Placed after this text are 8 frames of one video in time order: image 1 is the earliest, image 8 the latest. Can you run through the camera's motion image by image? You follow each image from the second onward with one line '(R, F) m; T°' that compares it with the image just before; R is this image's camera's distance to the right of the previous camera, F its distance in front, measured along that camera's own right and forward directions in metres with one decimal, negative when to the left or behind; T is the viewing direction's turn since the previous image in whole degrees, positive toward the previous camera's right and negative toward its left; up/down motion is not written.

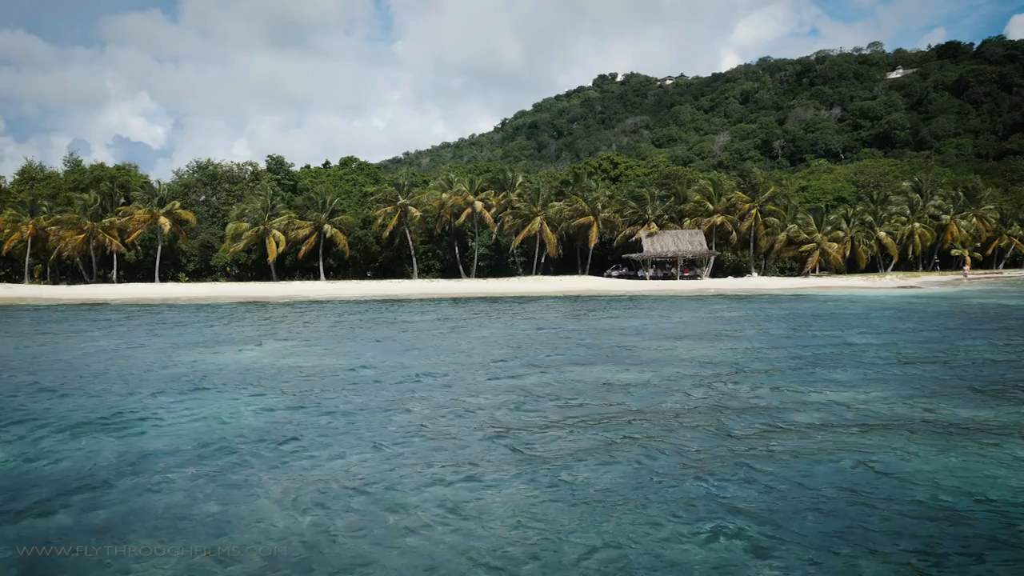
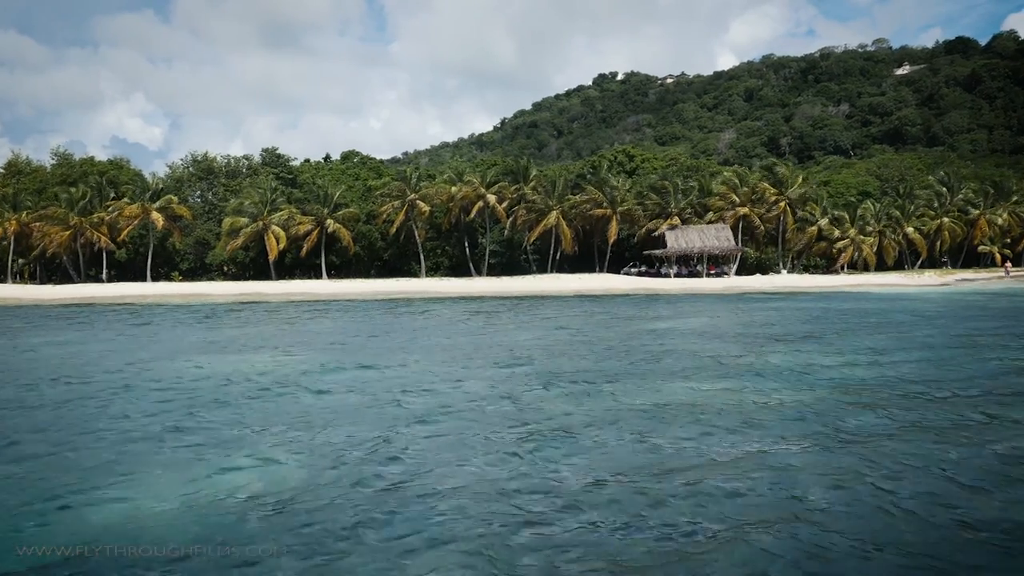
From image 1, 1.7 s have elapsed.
(-1.0, +2.6) m; 0°
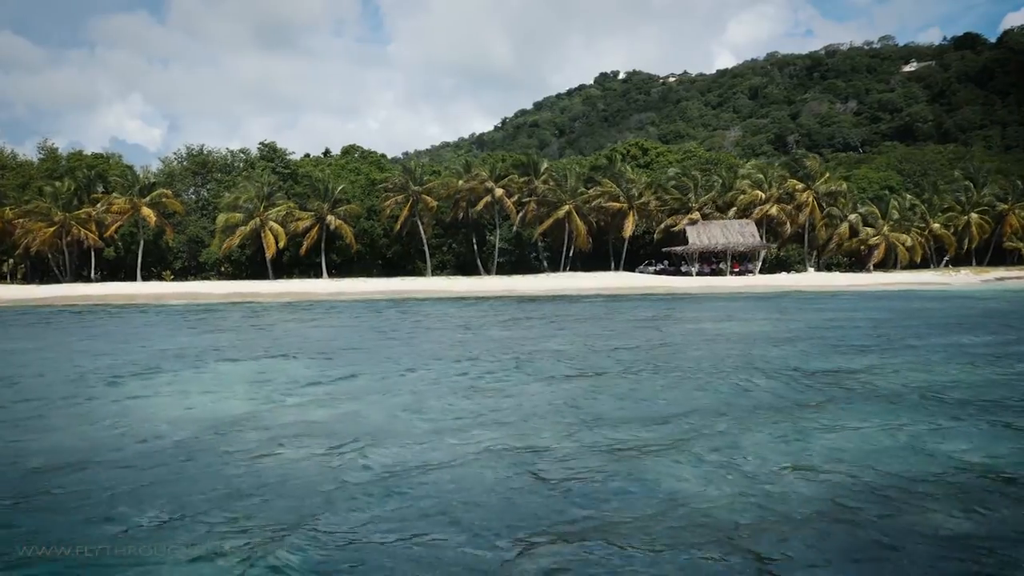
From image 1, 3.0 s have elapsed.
(-0.6, +2.4) m; 0°
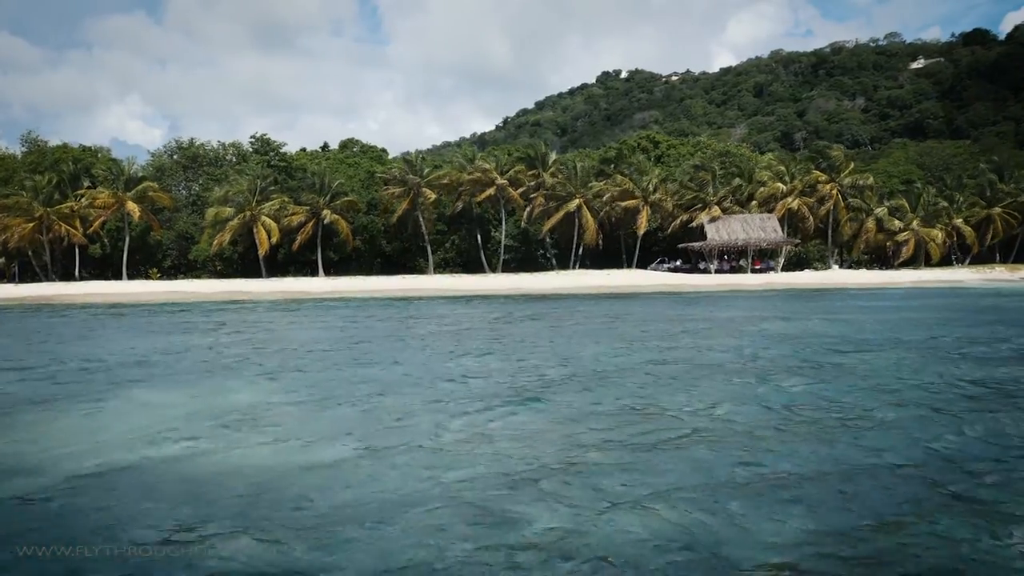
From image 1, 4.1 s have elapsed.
(-0.3, +2.2) m; 0°
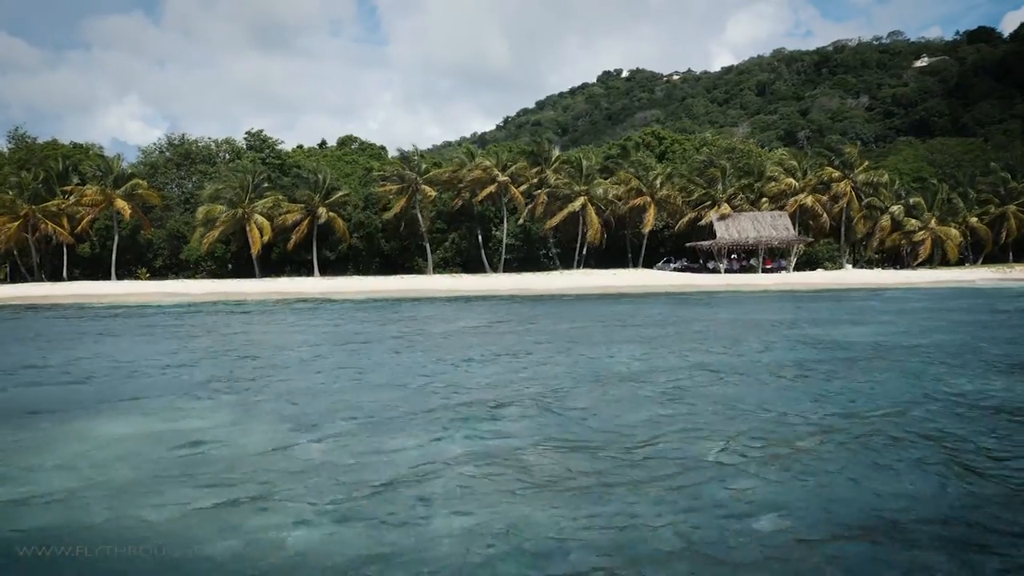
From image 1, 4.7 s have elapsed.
(-0.1, +1.3) m; 0°
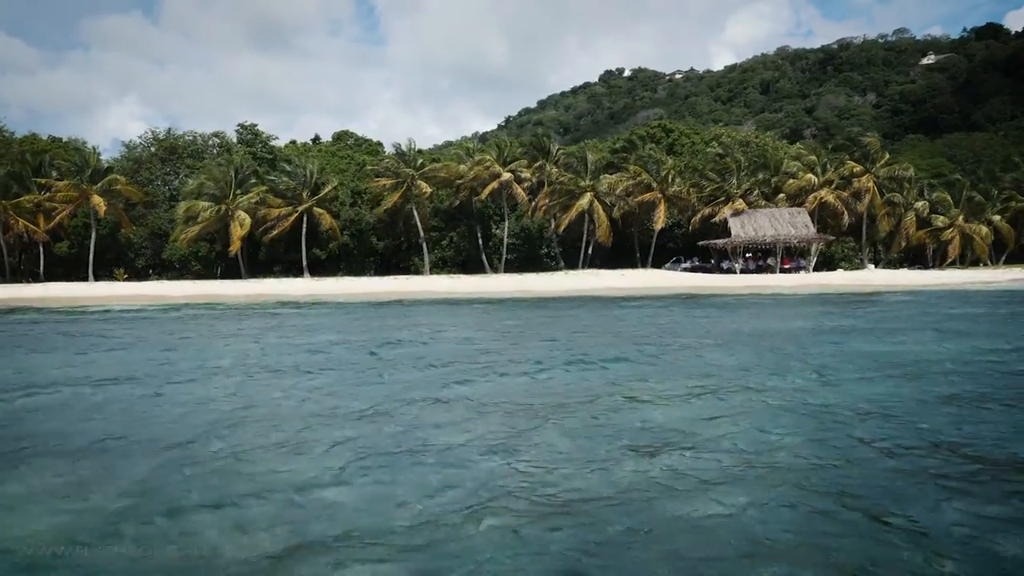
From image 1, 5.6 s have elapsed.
(0.0, +2.2) m; 0°
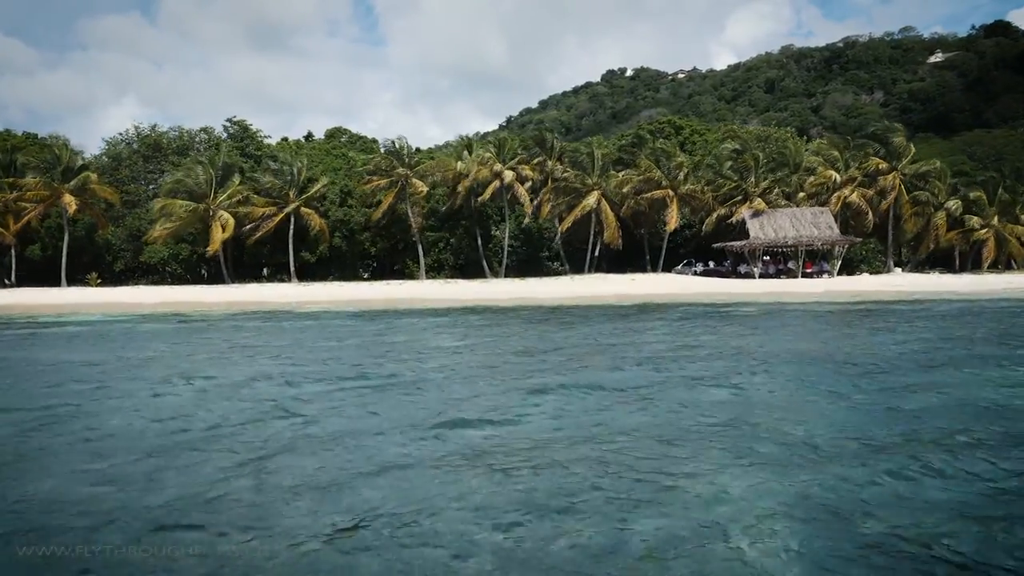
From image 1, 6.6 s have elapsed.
(0.0, +2.3) m; 0°
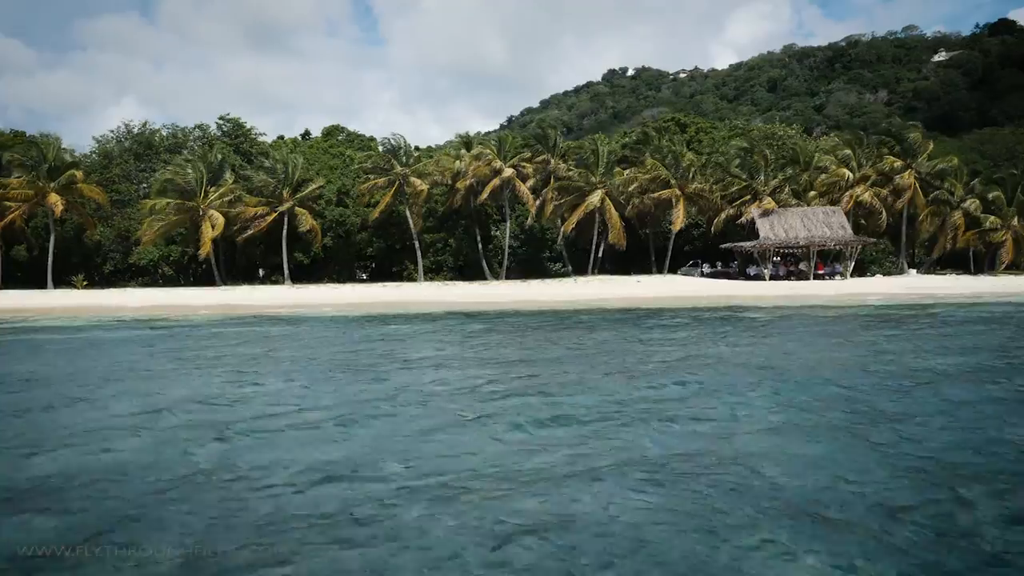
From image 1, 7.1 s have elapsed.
(0.0, +1.1) m; 0°
